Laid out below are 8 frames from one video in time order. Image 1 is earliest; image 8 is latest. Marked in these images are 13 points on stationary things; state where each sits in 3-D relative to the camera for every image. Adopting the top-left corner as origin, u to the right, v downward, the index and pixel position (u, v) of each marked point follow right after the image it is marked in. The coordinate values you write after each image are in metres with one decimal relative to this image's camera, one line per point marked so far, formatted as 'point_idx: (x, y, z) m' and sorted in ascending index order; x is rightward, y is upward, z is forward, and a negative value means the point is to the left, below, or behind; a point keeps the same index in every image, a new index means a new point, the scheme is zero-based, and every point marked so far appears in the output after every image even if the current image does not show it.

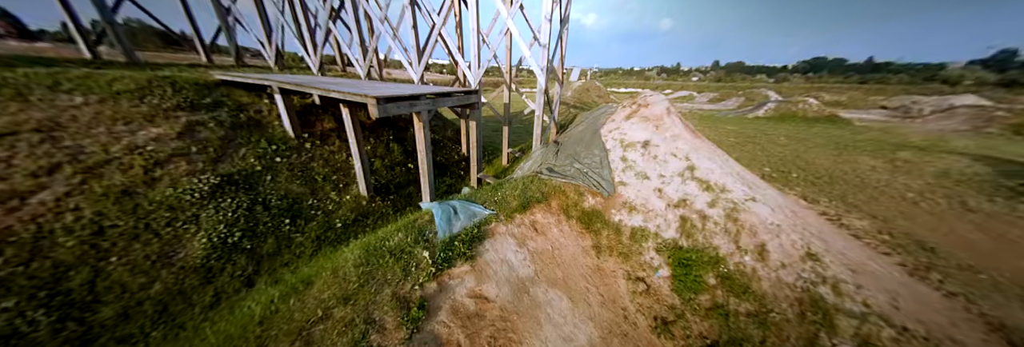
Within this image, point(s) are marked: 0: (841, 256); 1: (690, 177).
0: (+4.3, -1.1, +3.5) m
1: (+2.9, -0.1, +4.1) m
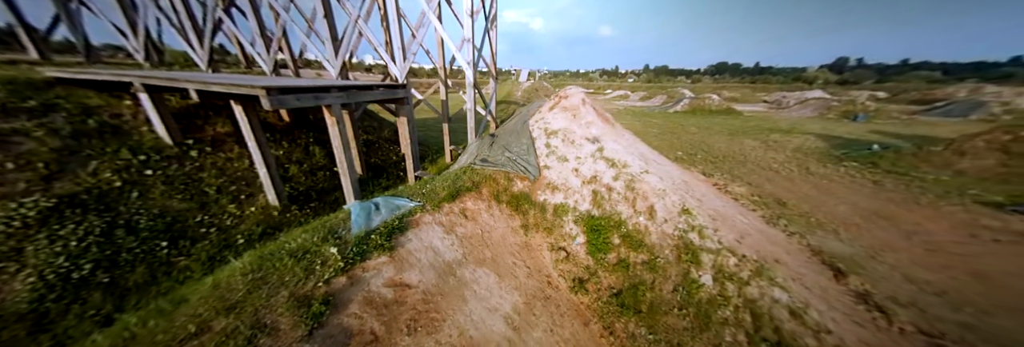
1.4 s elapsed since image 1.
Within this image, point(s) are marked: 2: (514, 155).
0: (+3.3, -0.6, +4.3) m
1: (+1.6, +0.3, +4.6) m
2: (0.0, +0.4, +5.1) m
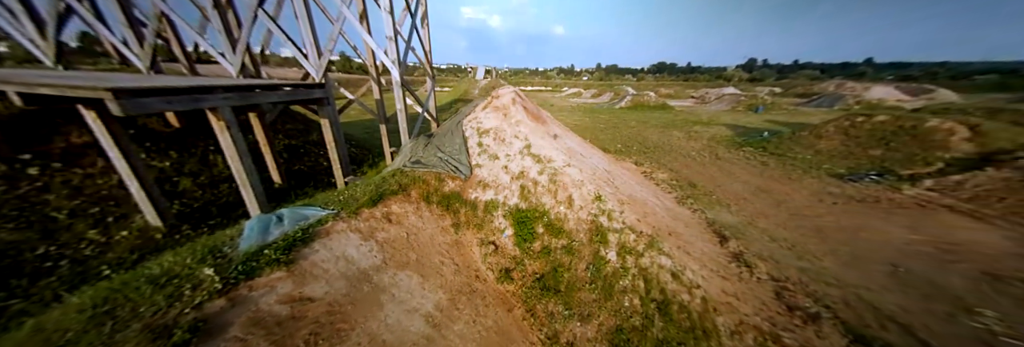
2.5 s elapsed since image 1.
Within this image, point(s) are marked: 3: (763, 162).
0: (+2.0, -0.4, +4.9) m
1: (+0.3, +0.4, +4.9) m
2: (-1.3, +0.4, +5.1) m
3: (+14.1, 0.0, +13.1) m
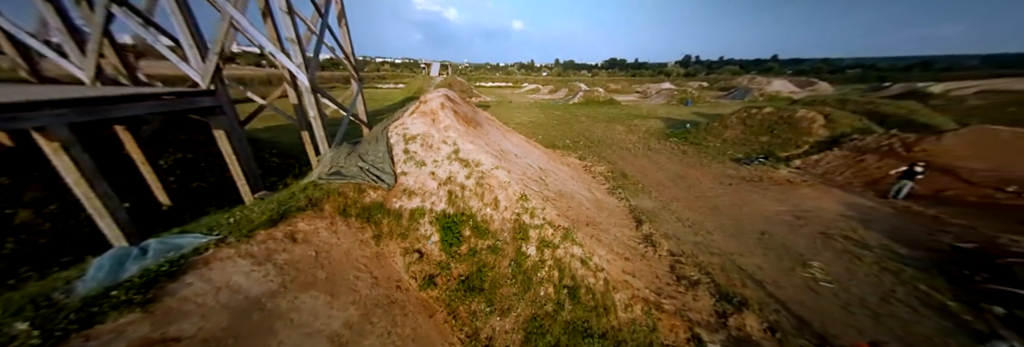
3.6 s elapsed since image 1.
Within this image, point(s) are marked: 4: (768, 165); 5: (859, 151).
0: (+0.6, -0.4, +5.3) m
1: (-1.1, +0.3, +5.0) m
2: (-2.8, +0.2, +4.9) m
3: (+11.0, +0.7, +15.4) m
4: (+14.6, +0.5, +14.3) m
5: (+18.4, +1.2, +13.3) m
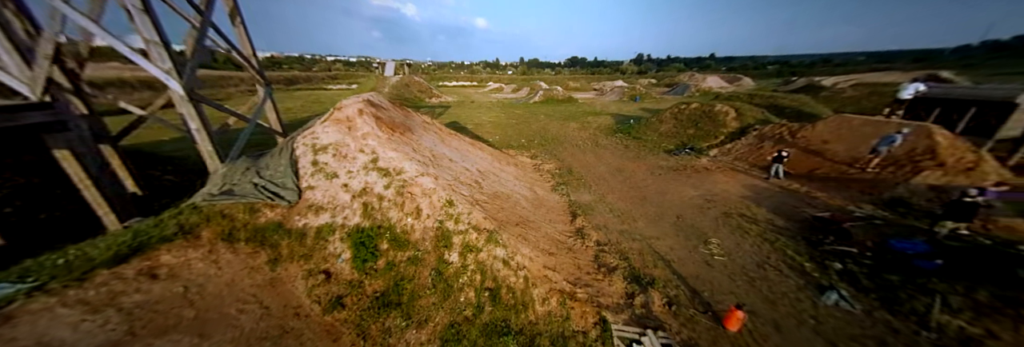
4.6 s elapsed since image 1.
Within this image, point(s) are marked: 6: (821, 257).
0: (-0.9, -0.5, +5.3) m
1: (-2.6, +0.1, +4.8) m
2: (-4.2, -0.1, +4.4) m
3: (+7.9, +1.2, +16.8) m
4: (+11.6, +1.2, +16.2) m
5: (+15.4, +2.2, +15.8) m
6: (+7.0, -1.9, +5.8) m
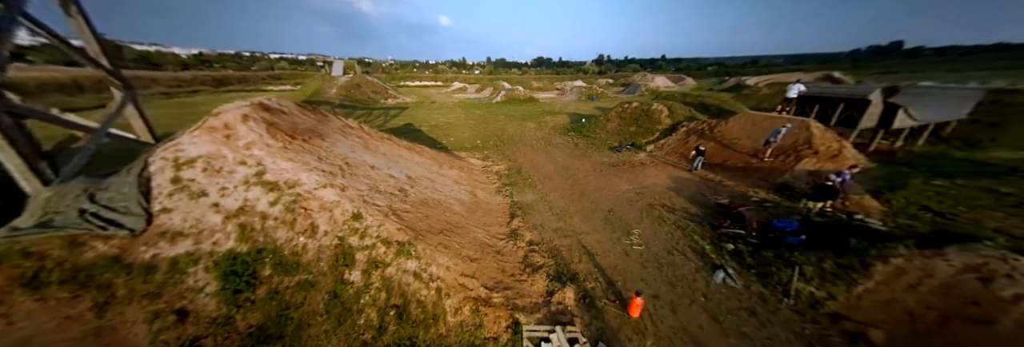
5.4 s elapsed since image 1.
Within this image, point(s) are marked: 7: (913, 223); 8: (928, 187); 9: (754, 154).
0: (-2.5, -0.7, +5.0) m
1: (-4.1, -0.1, +4.2) m
2: (-5.7, -0.4, +3.6) m
3: (+4.5, +1.4, +17.6) m
4: (+8.2, +1.6, +17.5) m
5: (+12.0, +2.7, +17.6) m
6: (+5.4, -1.7, +6.6) m
7: (+11.7, -1.5, +7.4) m
8: (+15.8, -0.5, +9.5) m
9: (+13.0, +1.1, +13.7) m
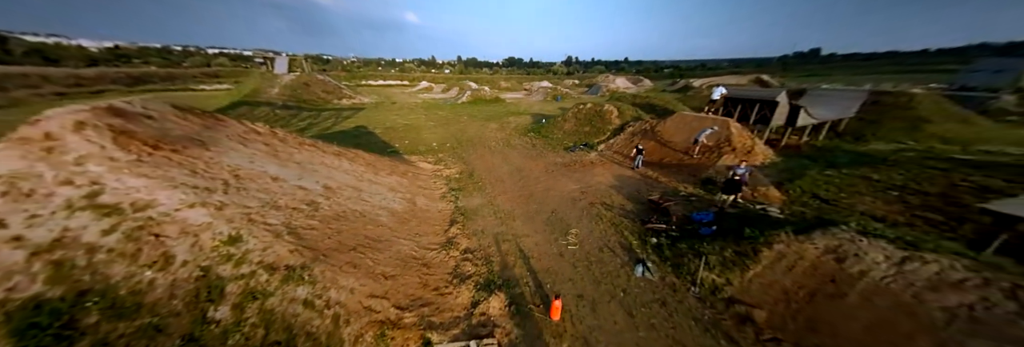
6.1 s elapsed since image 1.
0: (-3.9, -0.9, +4.4) m
1: (-5.5, -0.4, +3.4) m
2: (-6.9, -0.7, +2.6) m
3: (+1.3, +1.4, +17.8) m
4: (+5.0, +1.6, +18.2) m
5: (+8.7, +2.9, +18.8) m
6: (+3.7, -1.7, +7.0) m
7: (+9.9, -1.2, +8.6) m
8: (+13.6, -0.1, +11.2) m
9: (+10.2, +1.3, +15.0) m
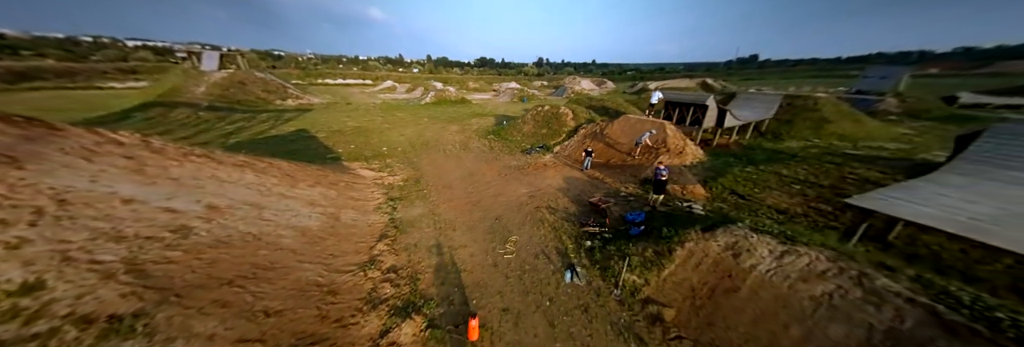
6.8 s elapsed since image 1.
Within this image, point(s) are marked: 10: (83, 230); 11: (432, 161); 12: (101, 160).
0: (-5.3, -1.2, +3.5) m
1: (-6.7, -0.8, +2.3) m
2: (-8.1, -1.1, +1.4) m
3: (-2.0, +1.1, +17.5) m
4: (+1.6, +1.4, +18.4) m
5: (+5.2, +2.8, +19.5) m
6: (+1.9, -1.8, +7.1) m
7: (+7.8, -1.2, +9.5) m
8: (+11.2, 0.0, +12.6) m
9: (+7.3, +1.3, +15.9) m
10: (-6.2, -0.8, +3.8) m
11: (-5.6, +0.8, +16.4) m
12: (-8.1, +0.3, +5.2) m
